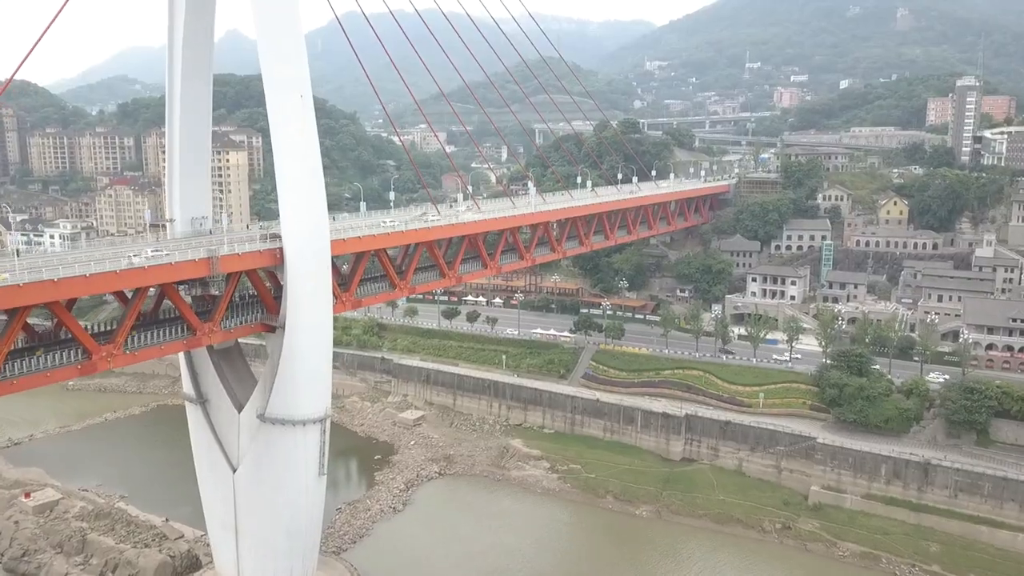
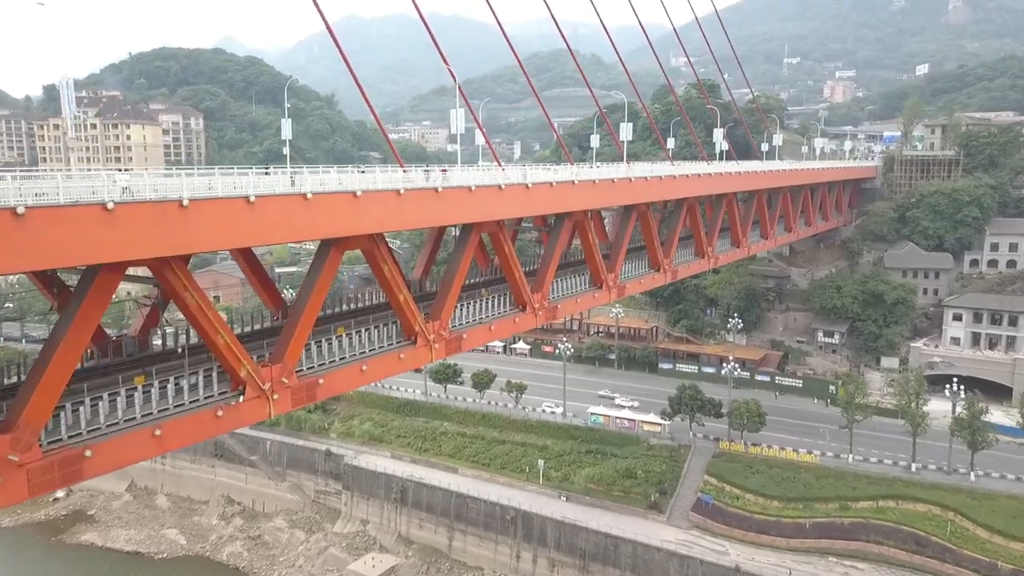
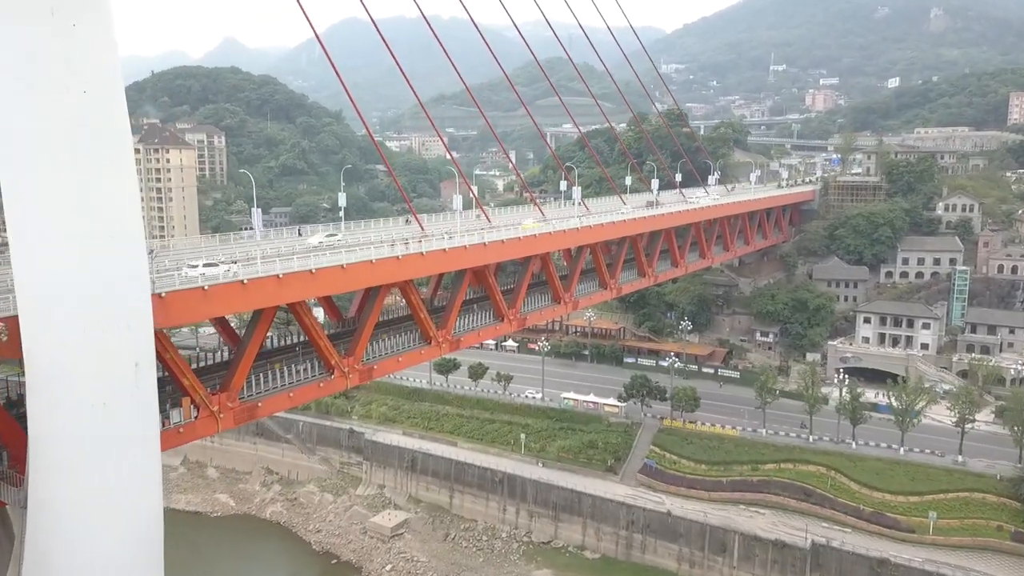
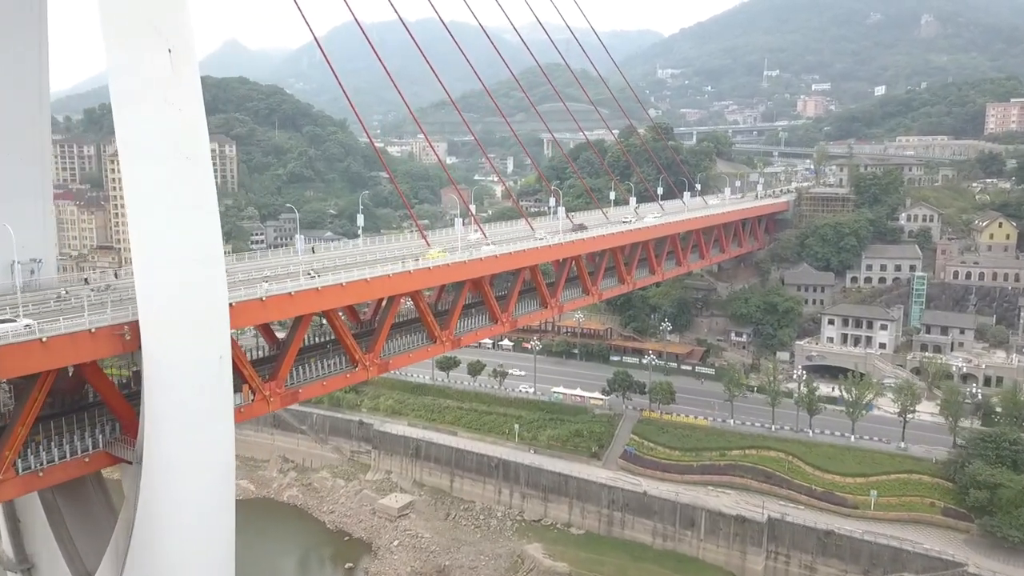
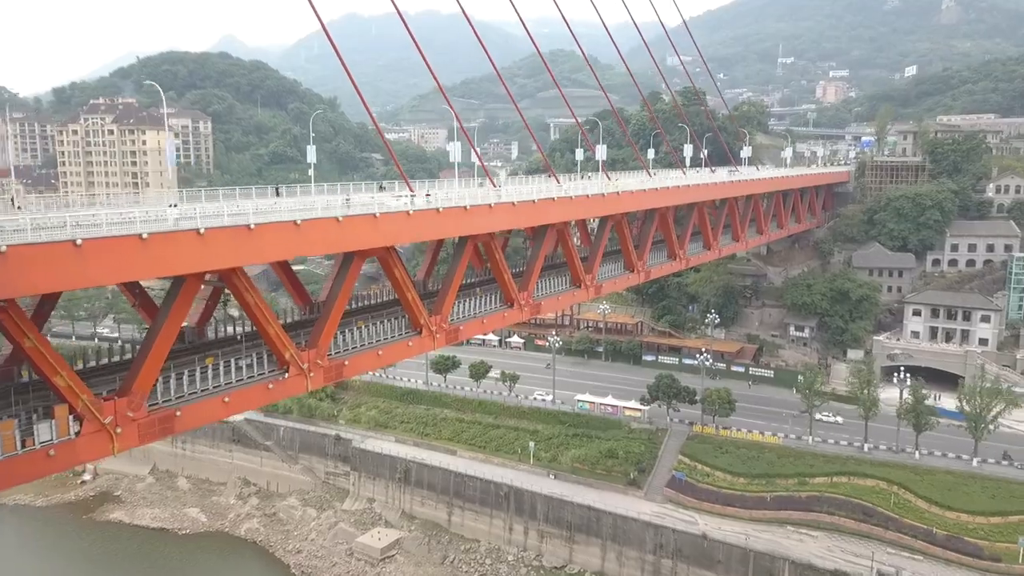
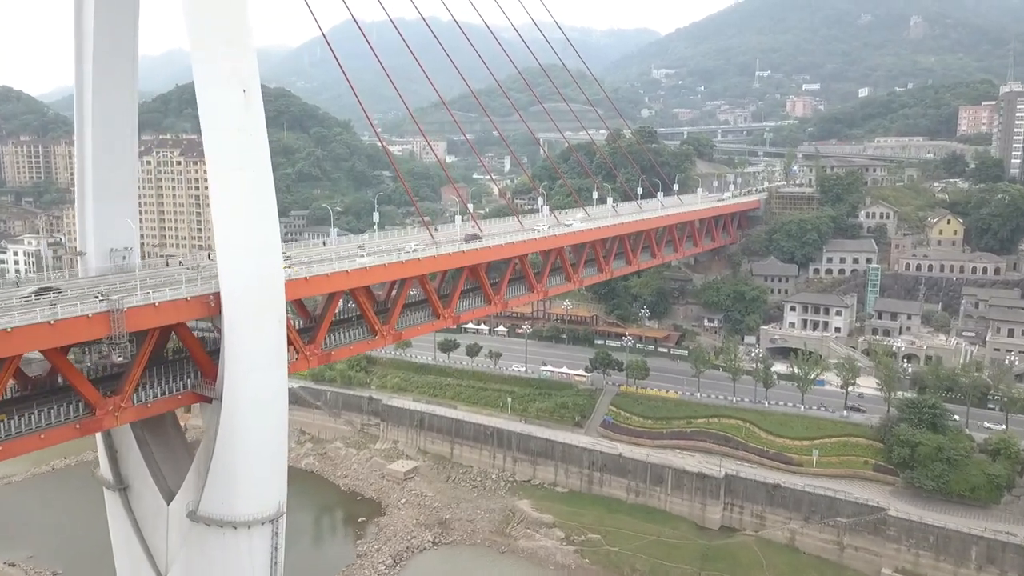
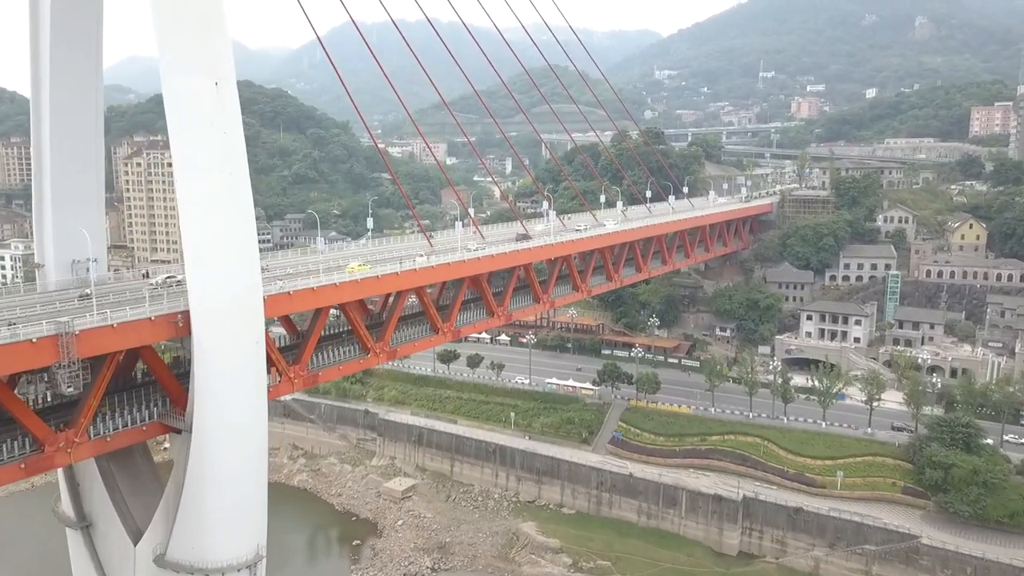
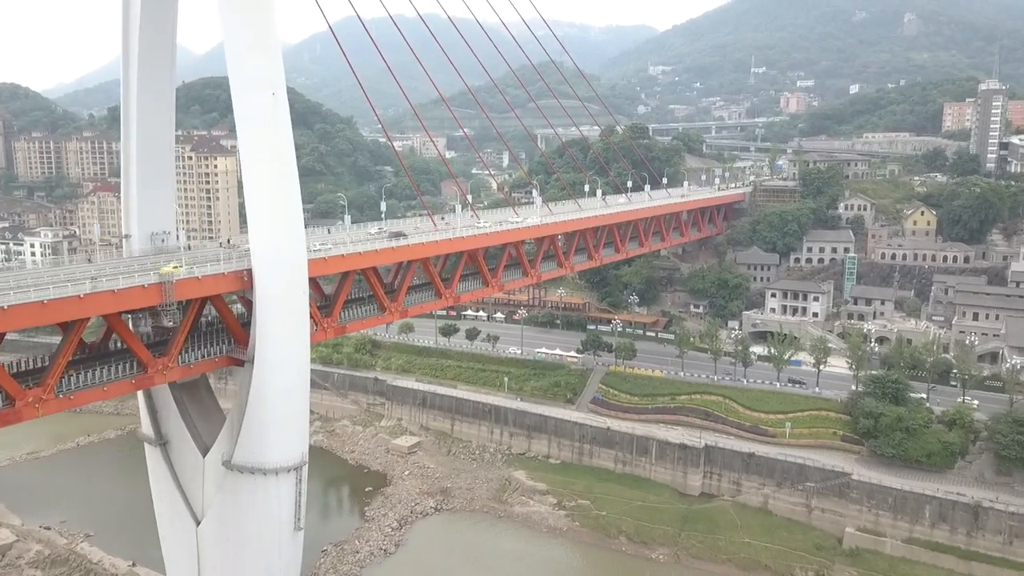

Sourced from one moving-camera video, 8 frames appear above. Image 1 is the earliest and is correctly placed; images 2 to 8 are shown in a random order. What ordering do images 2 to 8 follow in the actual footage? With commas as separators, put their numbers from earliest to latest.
8, 6, 7, 4, 3, 5, 2
